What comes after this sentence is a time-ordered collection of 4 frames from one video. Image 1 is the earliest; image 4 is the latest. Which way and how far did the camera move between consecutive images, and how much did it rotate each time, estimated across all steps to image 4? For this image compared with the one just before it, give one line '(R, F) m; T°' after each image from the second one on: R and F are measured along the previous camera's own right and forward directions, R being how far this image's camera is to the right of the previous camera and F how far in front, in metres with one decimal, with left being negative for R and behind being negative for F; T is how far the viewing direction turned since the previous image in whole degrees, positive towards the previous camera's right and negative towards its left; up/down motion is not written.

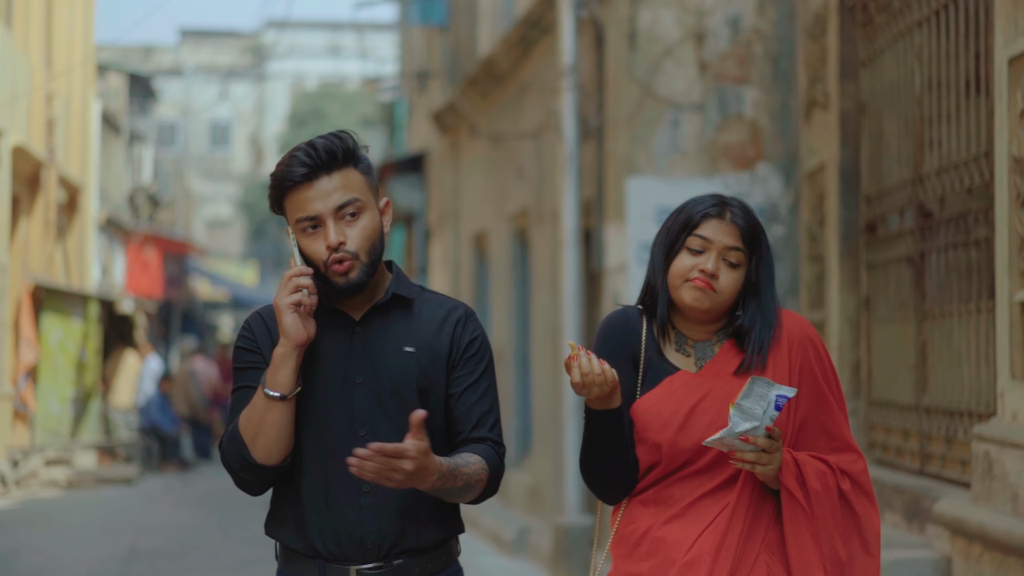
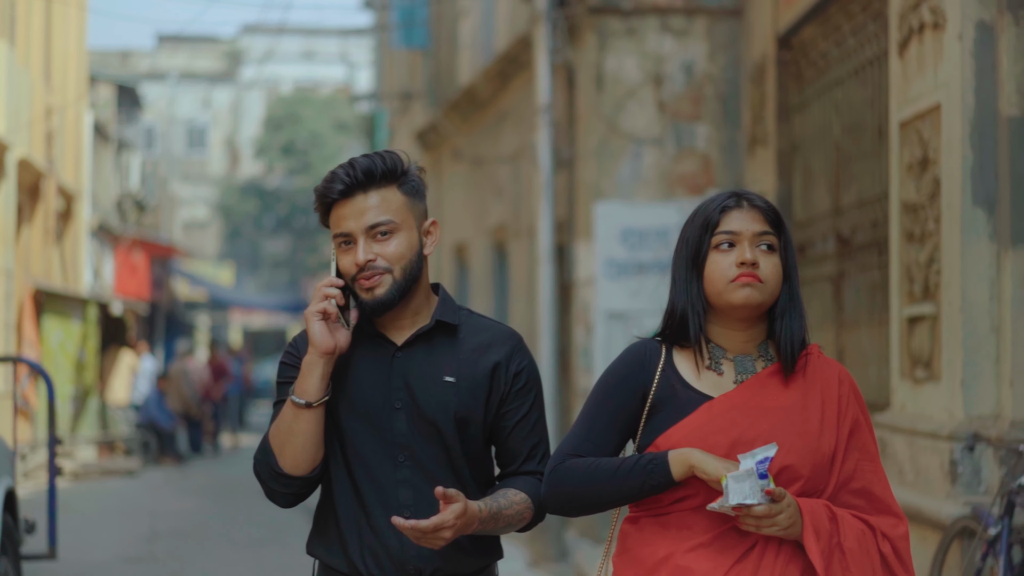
(-0.1, -1.3) m; +1°
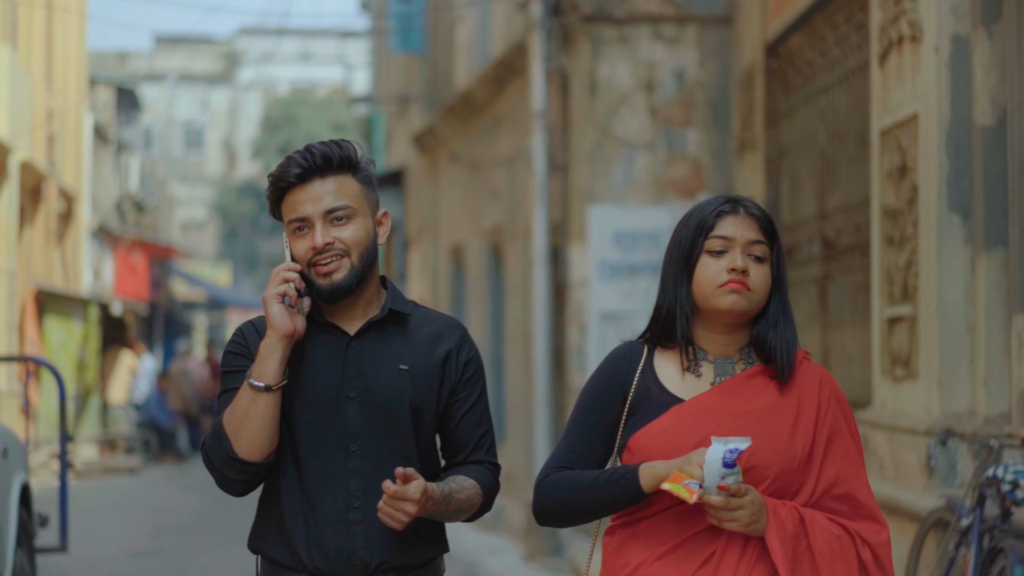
(0.0, -0.3) m; 0°
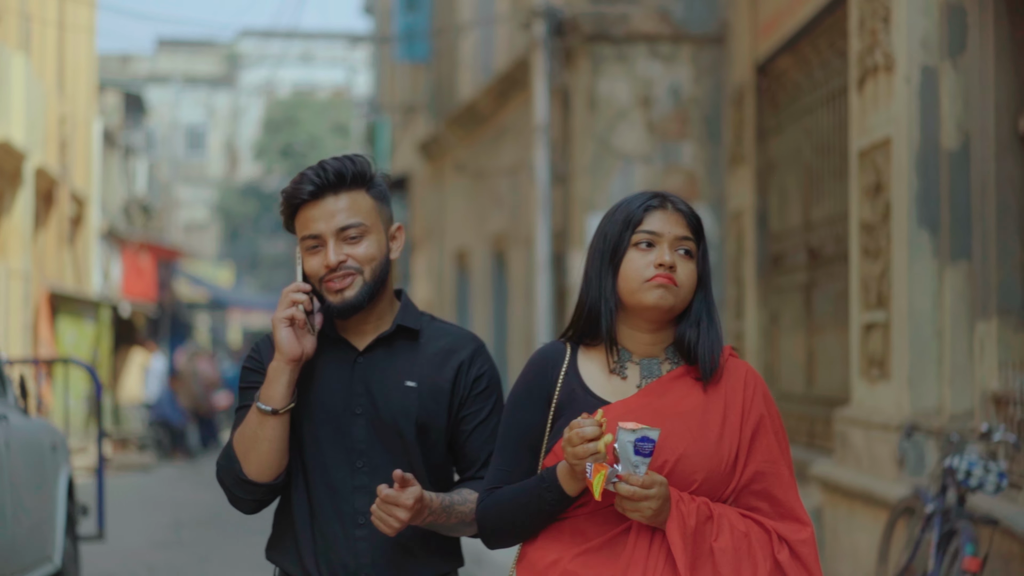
(-0.1, -0.6) m; 0°
